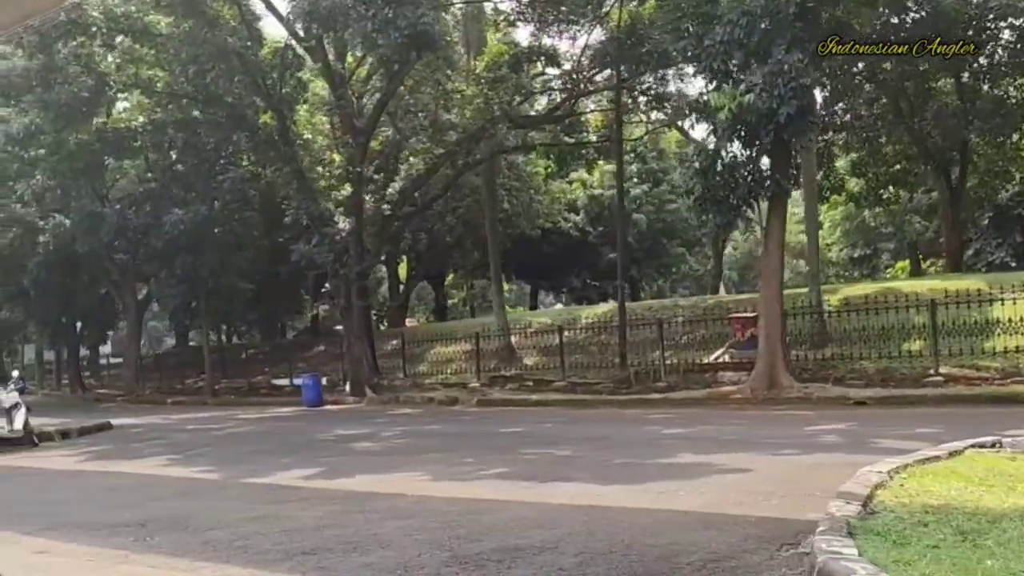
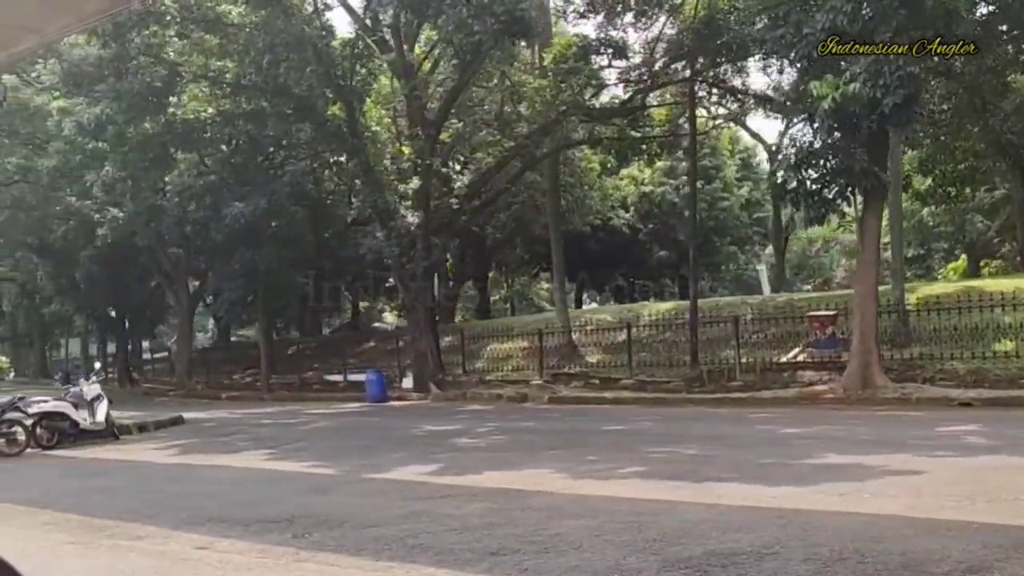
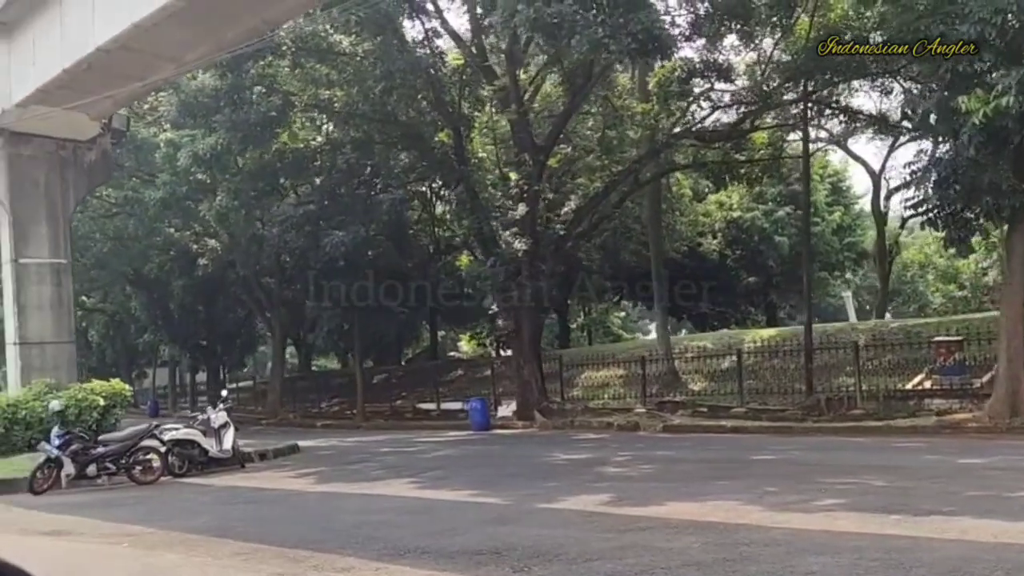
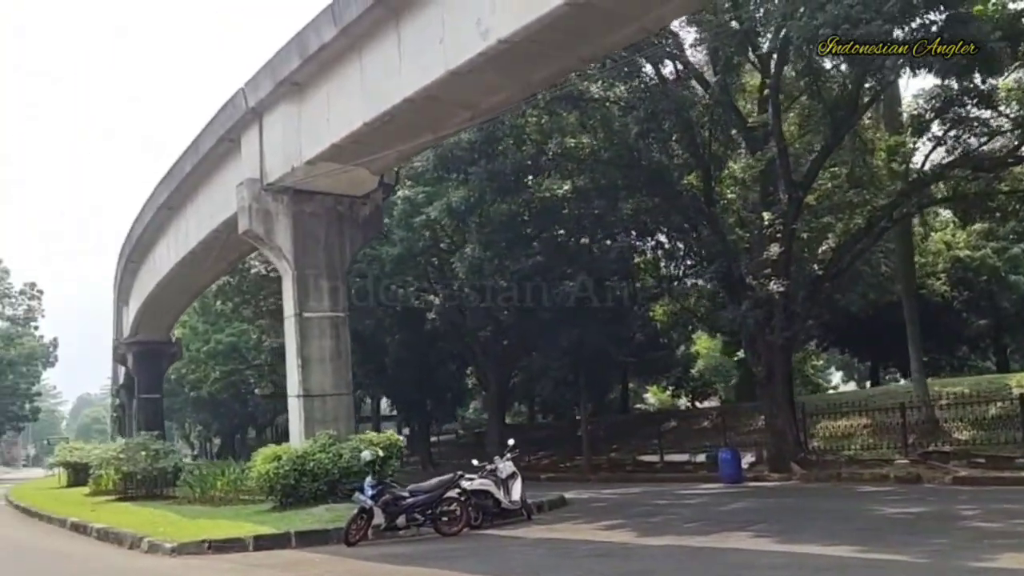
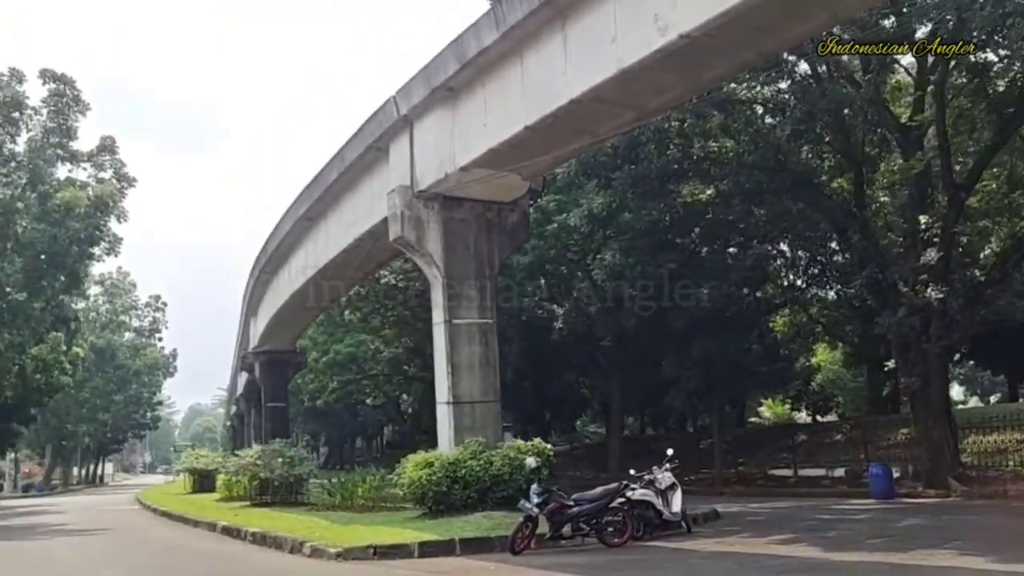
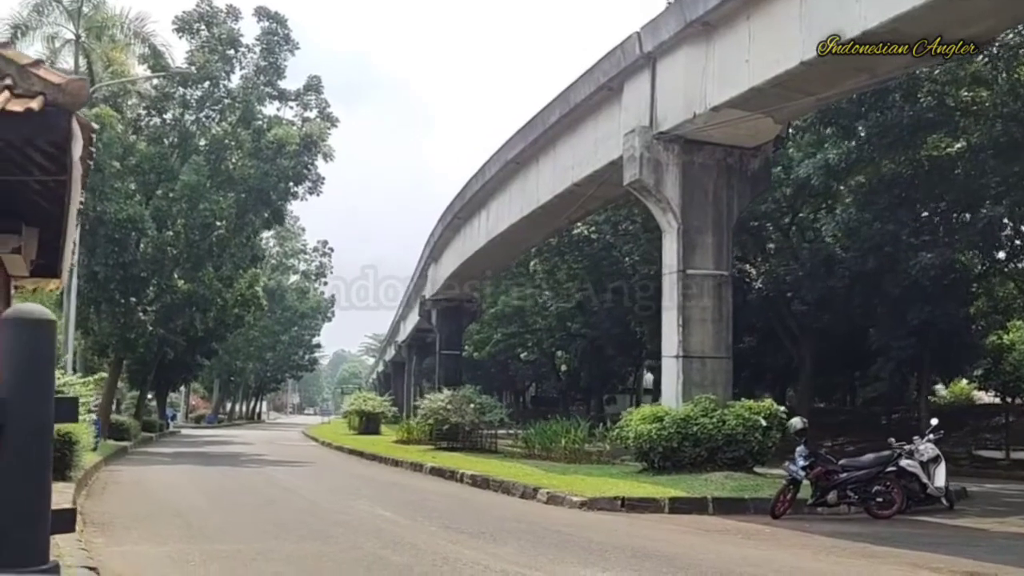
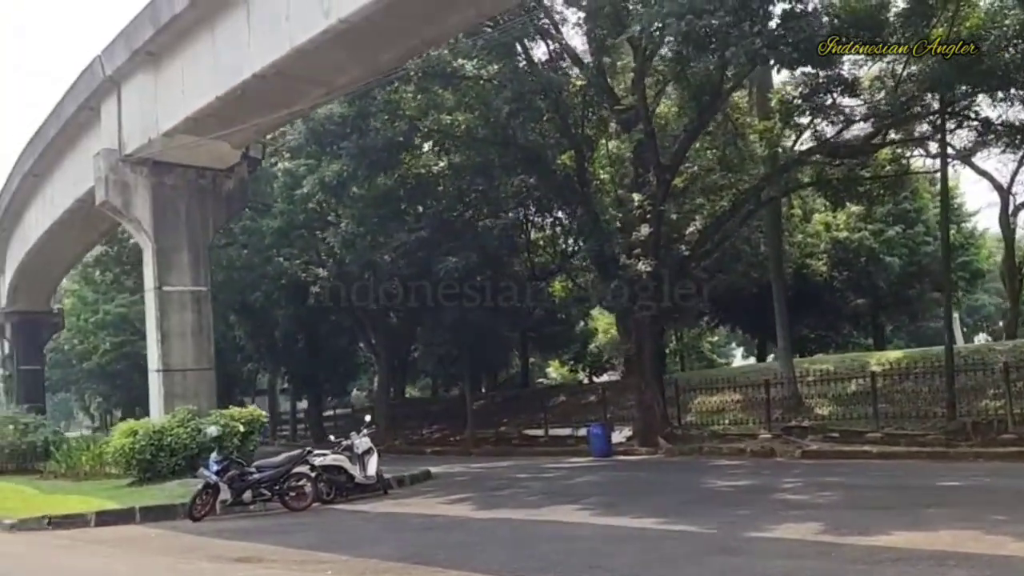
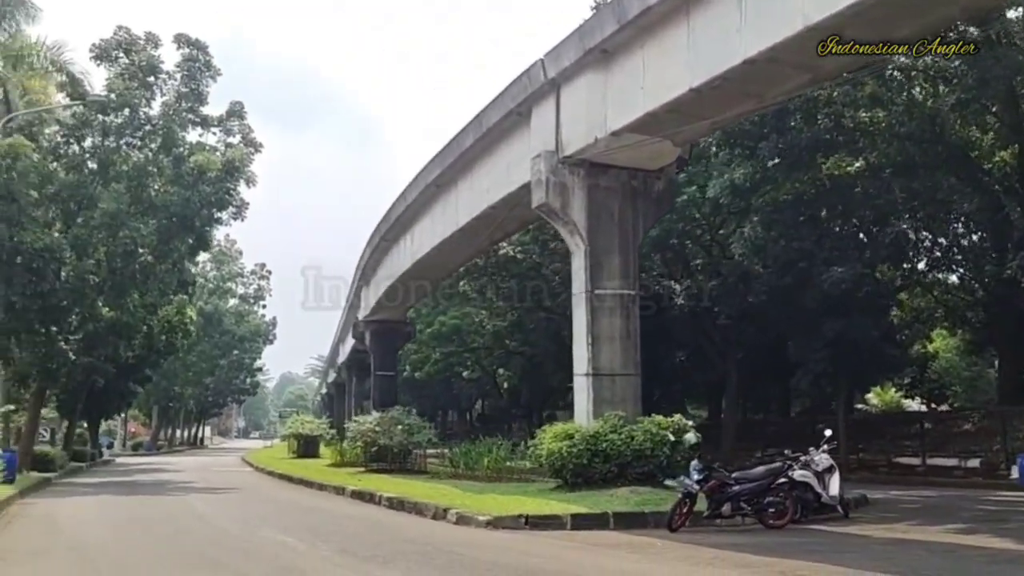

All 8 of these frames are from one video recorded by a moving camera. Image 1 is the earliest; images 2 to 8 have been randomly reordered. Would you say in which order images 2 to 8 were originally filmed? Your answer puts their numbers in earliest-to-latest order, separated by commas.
2, 3, 7, 4, 5, 8, 6
